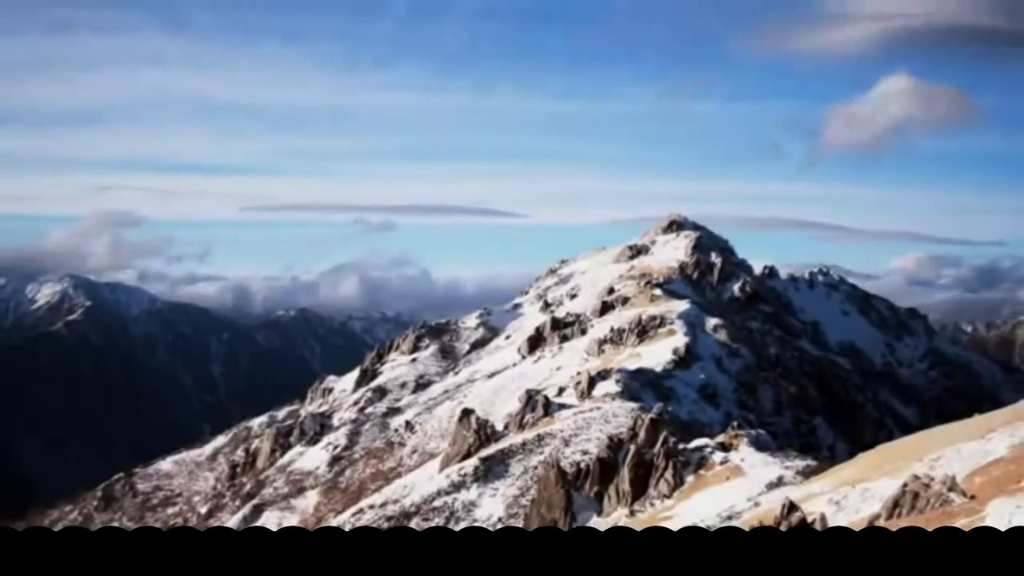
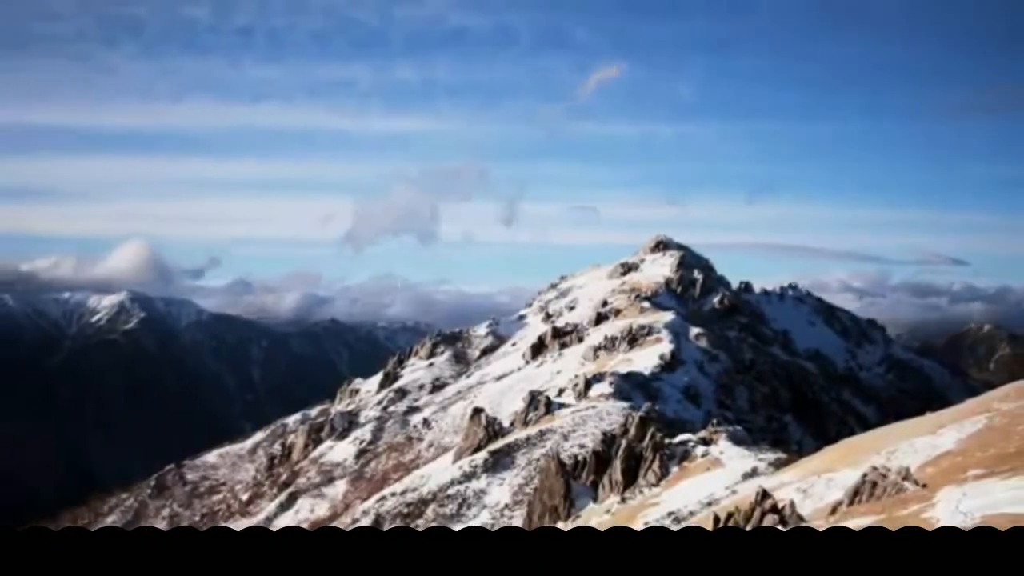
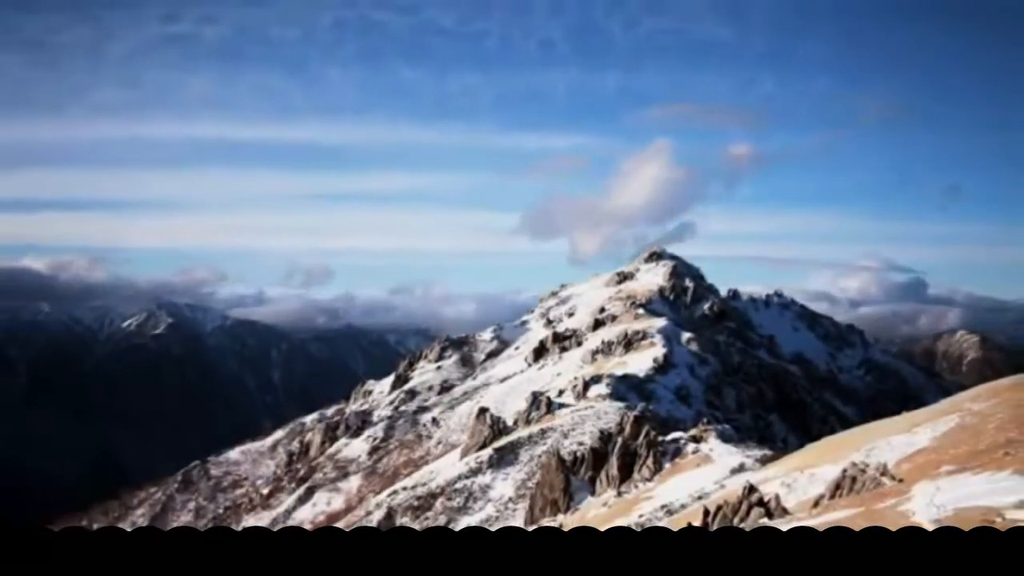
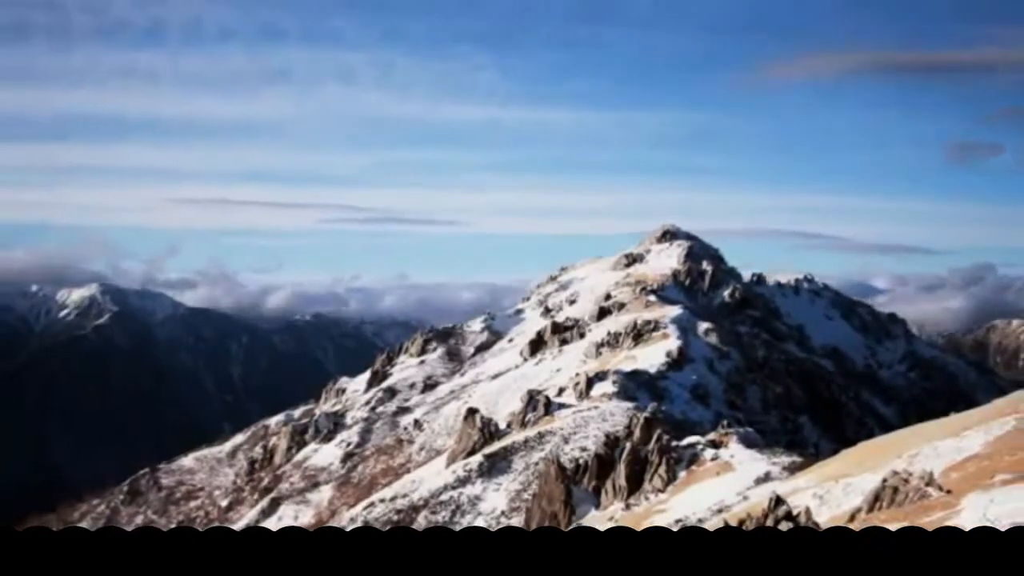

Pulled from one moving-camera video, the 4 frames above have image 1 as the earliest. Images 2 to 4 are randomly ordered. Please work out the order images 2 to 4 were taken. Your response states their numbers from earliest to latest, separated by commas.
4, 2, 3
